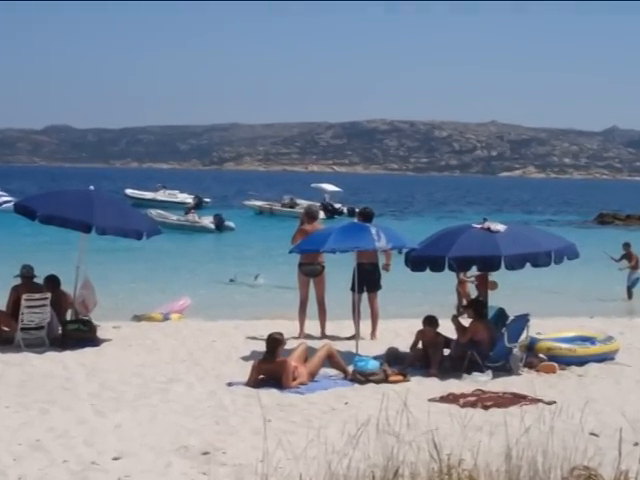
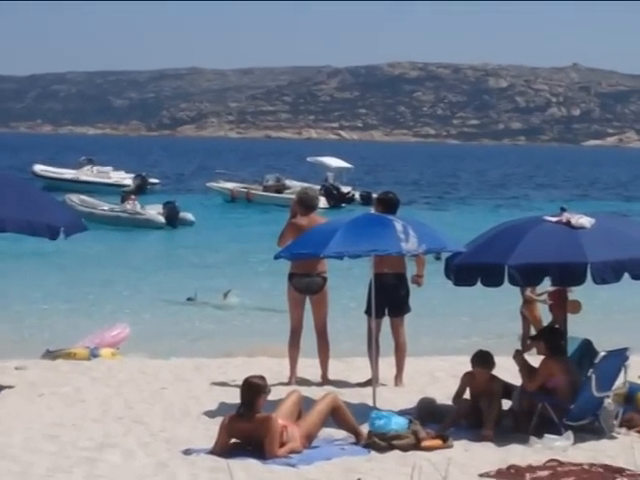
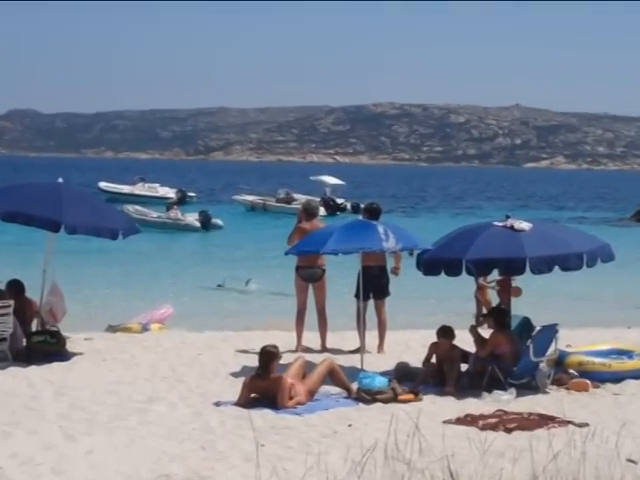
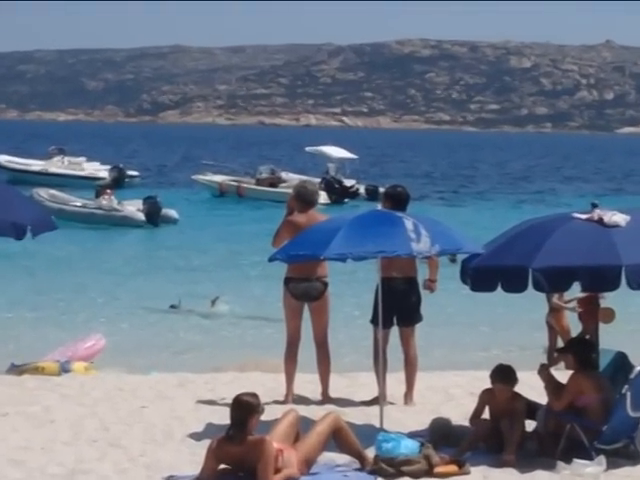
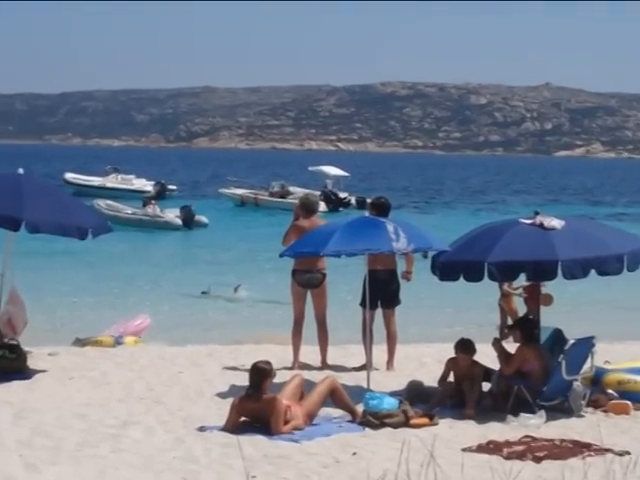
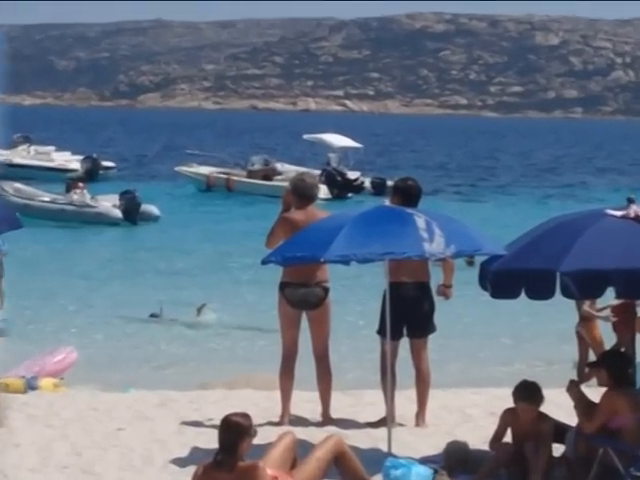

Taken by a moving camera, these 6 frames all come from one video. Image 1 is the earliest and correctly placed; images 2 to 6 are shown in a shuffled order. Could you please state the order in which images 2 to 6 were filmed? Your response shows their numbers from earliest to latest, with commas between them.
3, 5, 2, 4, 6
